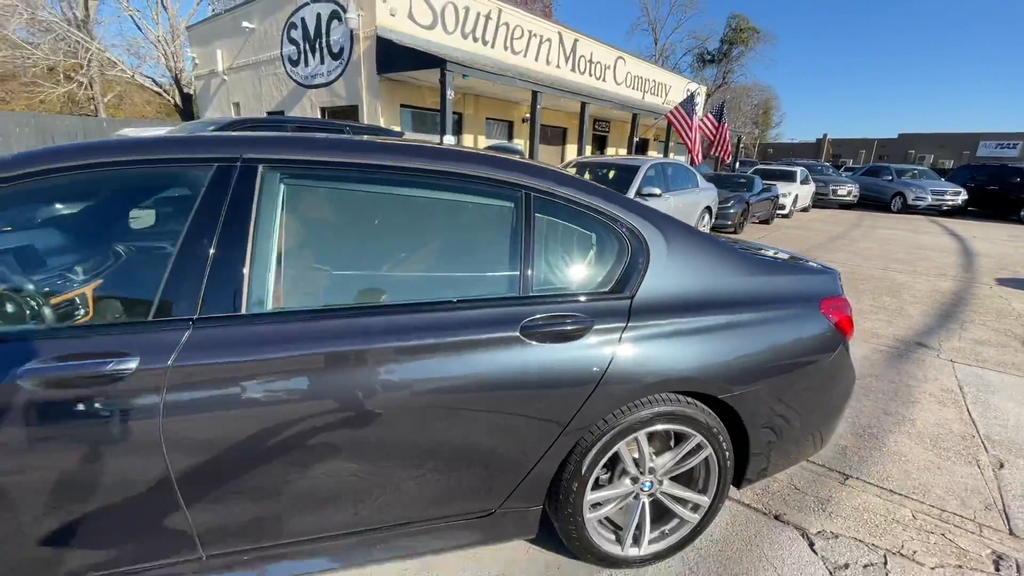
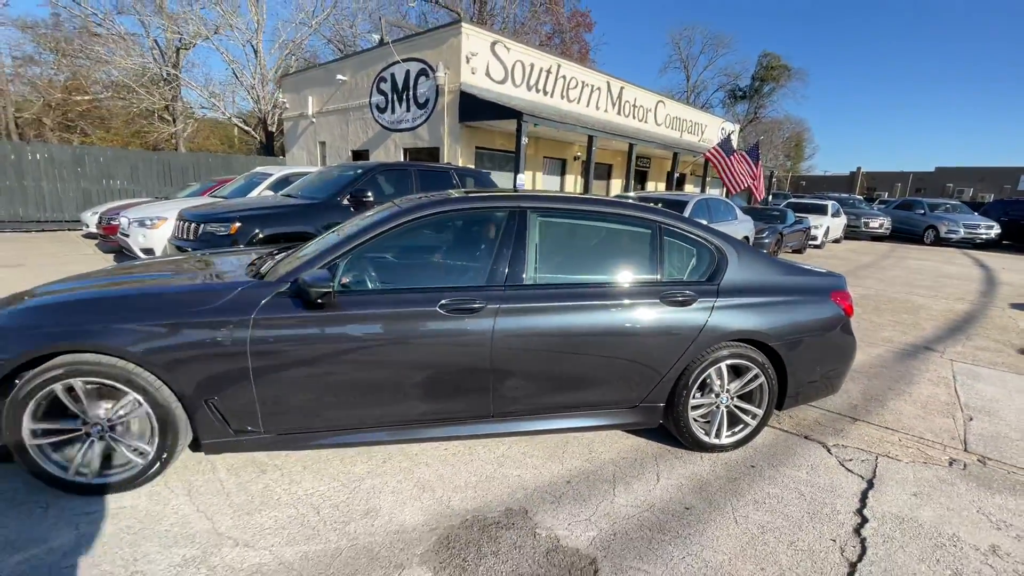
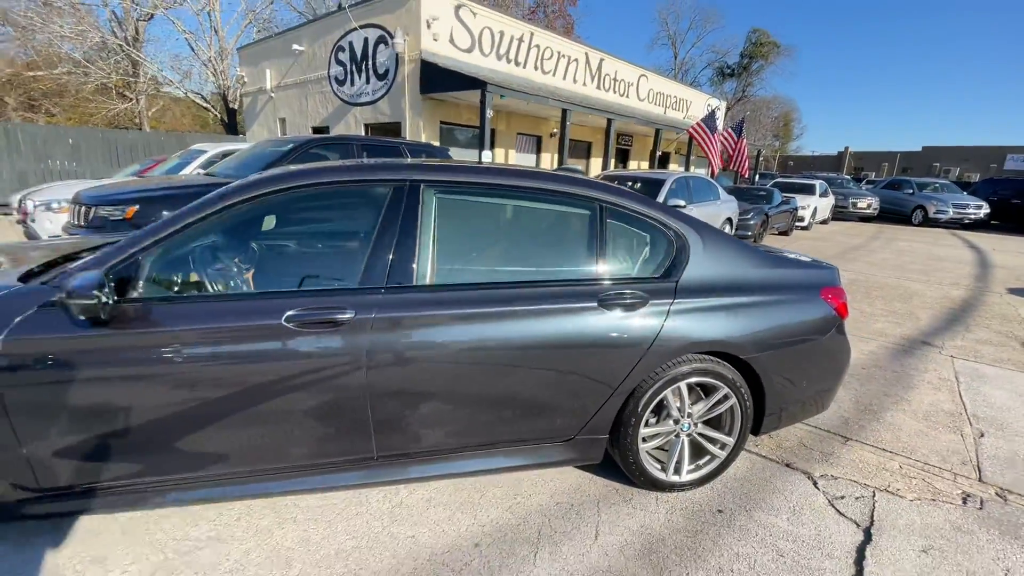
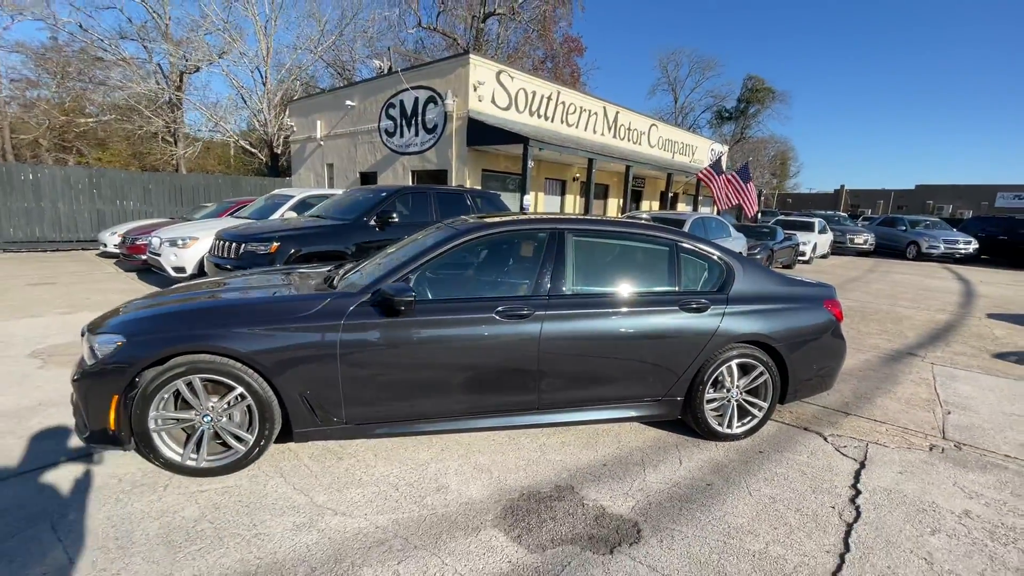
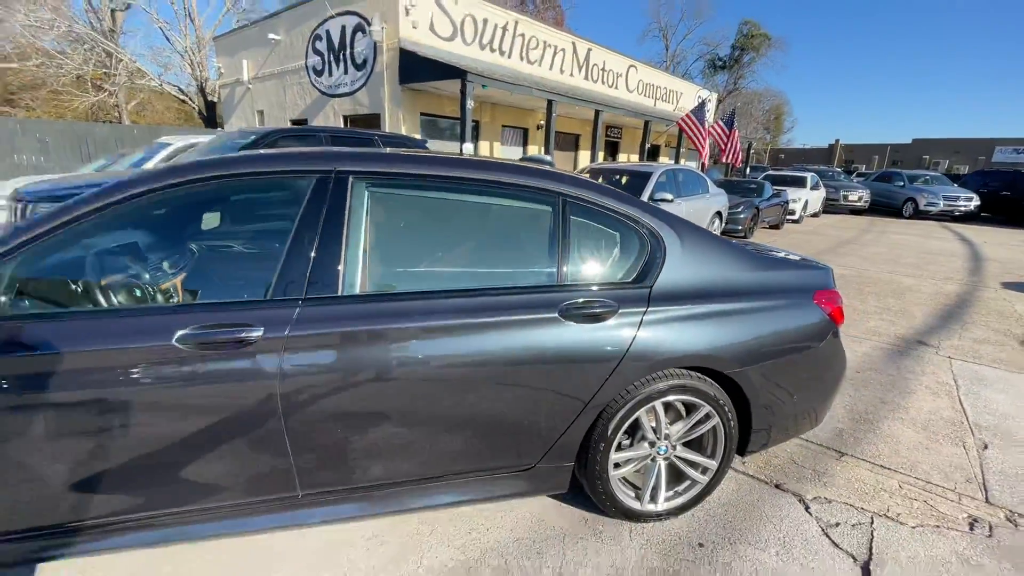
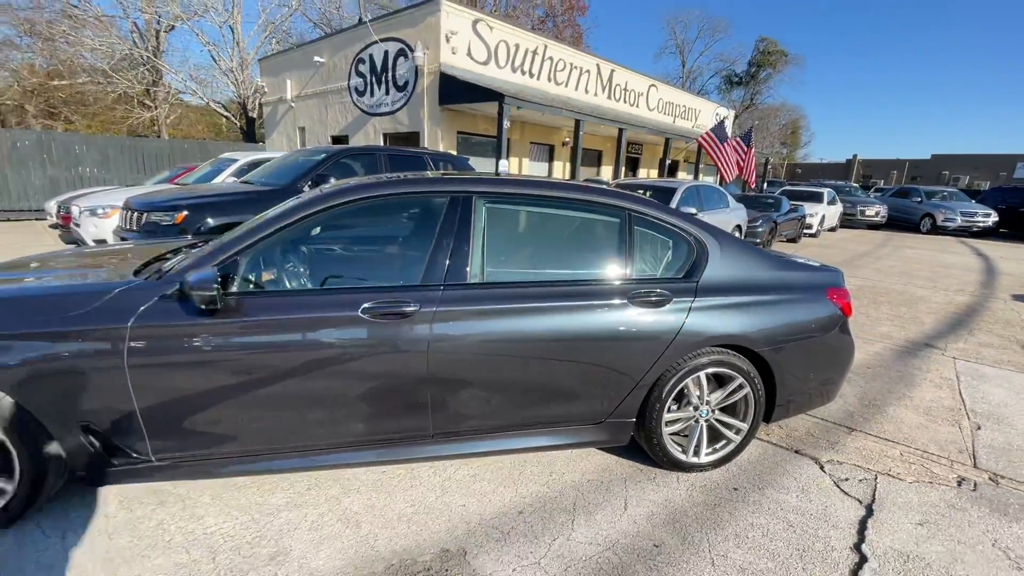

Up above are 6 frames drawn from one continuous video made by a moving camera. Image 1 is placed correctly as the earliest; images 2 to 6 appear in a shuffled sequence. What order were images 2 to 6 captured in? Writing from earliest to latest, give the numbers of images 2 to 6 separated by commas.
5, 3, 6, 2, 4
